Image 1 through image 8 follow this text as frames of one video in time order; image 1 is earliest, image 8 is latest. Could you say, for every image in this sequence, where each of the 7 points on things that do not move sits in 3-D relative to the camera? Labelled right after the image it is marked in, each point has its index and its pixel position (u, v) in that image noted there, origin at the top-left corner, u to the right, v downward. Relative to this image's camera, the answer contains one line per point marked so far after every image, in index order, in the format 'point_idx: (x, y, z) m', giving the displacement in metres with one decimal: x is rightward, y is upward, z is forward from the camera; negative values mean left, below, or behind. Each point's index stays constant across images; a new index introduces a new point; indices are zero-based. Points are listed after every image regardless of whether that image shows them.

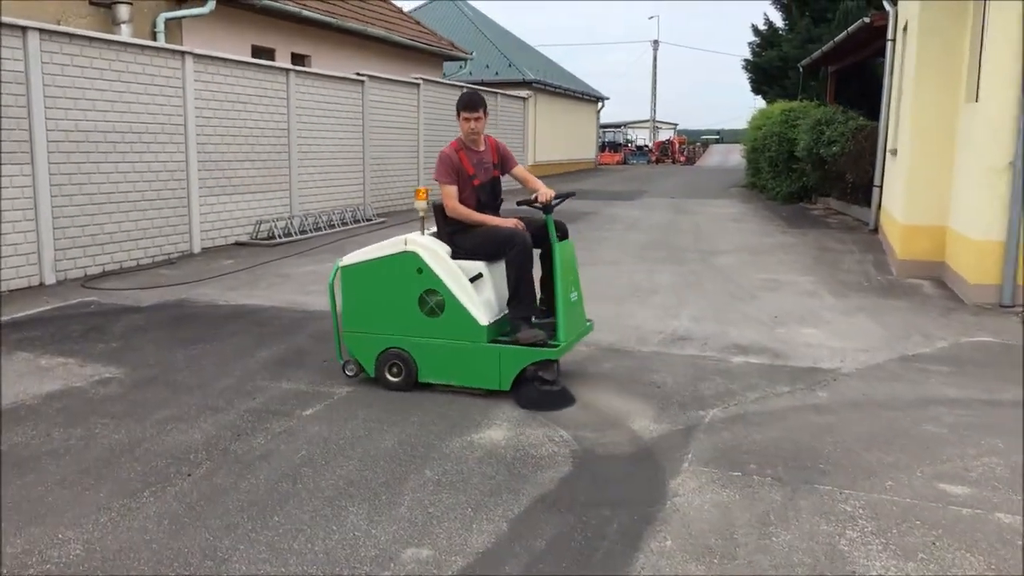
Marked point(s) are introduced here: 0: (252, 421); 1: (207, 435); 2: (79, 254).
0: (-1.4, -0.7, +4.5) m
1: (-1.6, -0.8, +4.3) m
2: (-4.4, +0.3, +8.5) m
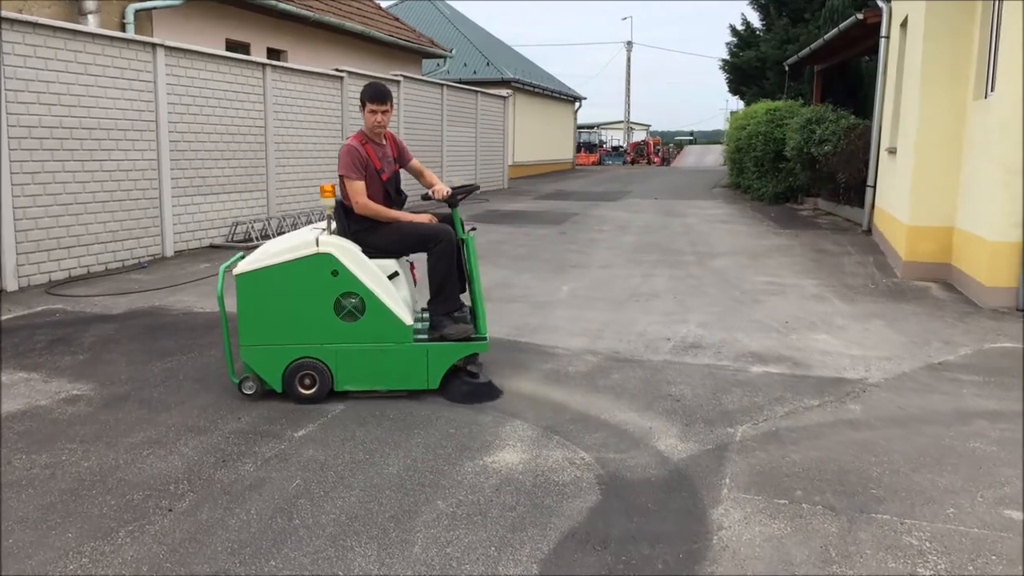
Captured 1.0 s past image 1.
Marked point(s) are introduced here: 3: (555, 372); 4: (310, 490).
0: (-1.3, -0.8, +4.1) m
1: (-1.5, -0.8, +3.9) m
2: (-4.4, +0.3, +8.0) m
3: (+0.3, -0.5, +5.4) m
4: (-0.9, -0.9, +3.6) m
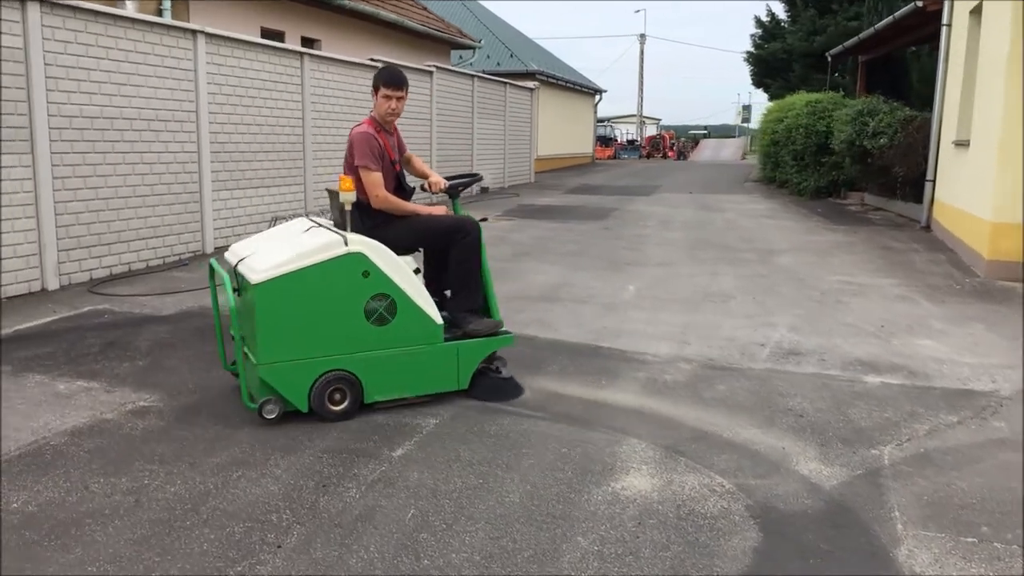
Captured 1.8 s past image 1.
0: (-0.8, -0.8, +3.7) m
1: (-0.9, -0.8, +3.5) m
2: (-3.8, +0.3, +7.6) m
3: (+0.8, -0.5, +5.0) m
4: (-0.3, -0.9, +3.2) m
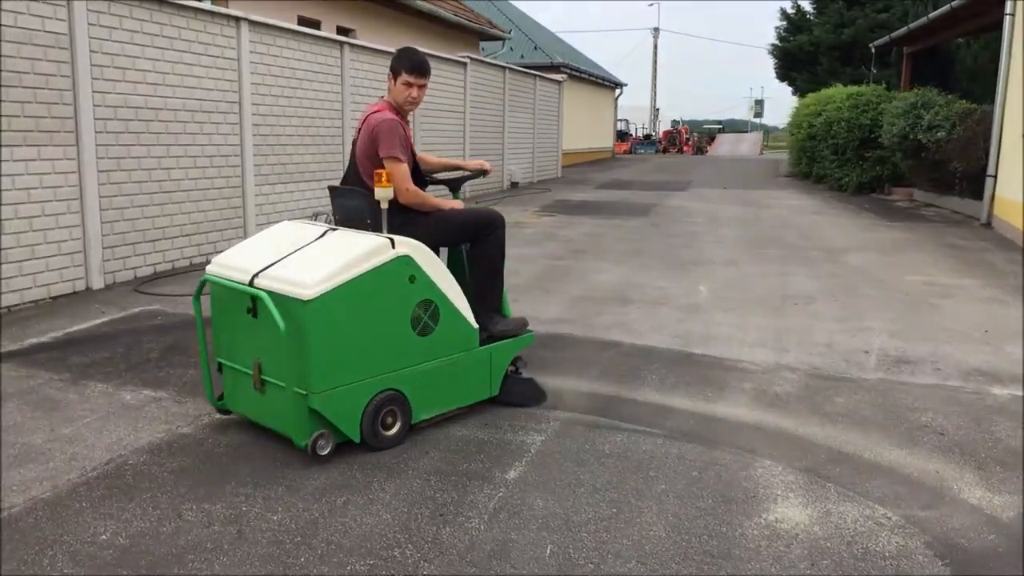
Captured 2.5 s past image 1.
0: (-0.3, -0.8, +3.4) m
1: (-0.4, -0.8, +3.1) m
2: (-3.3, +0.3, +7.2) m
3: (+1.4, -0.6, +4.6) m
4: (+0.2, -0.9, +2.8) m
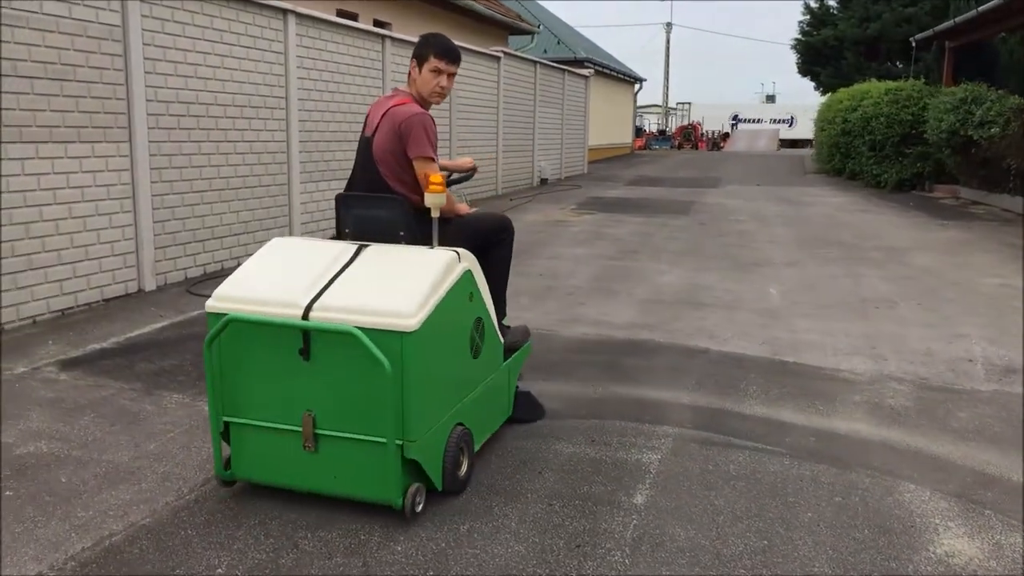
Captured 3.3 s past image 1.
0: (+0.2, -0.8, +3.1) m
1: (+0.1, -0.9, +2.9) m
2: (-2.8, +0.3, +7.0) m
3: (+1.9, -0.6, +4.3) m
4: (+0.7, -1.0, +2.6) m
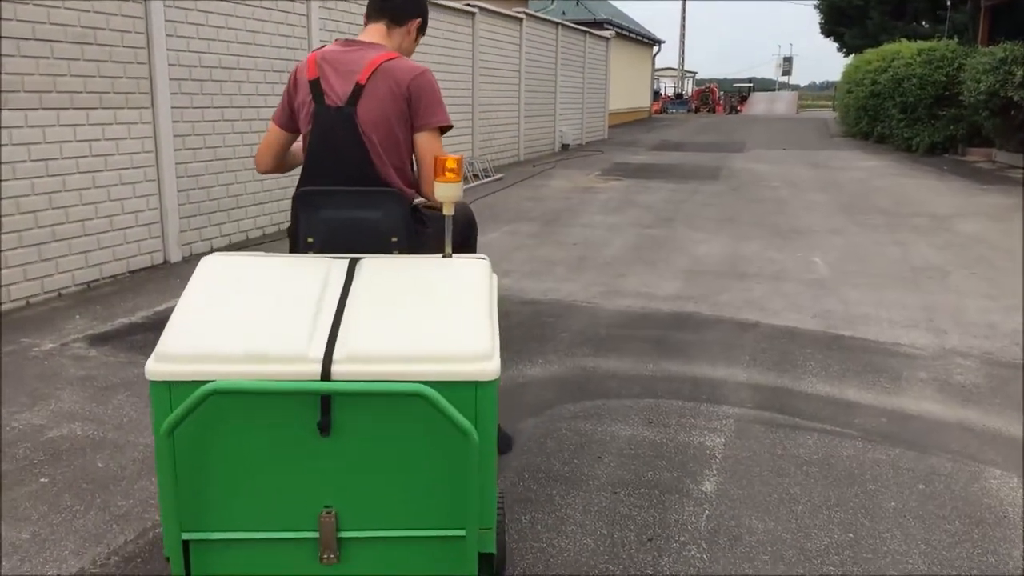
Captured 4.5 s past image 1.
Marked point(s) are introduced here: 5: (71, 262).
0: (+0.5, -0.8, +2.9) m
1: (+0.3, -0.8, +2.7) m
2: (-2.5, +0.5, +6.8) m
3: (+2.1, -0.5, +4.1) m
4: (+0.9, -0.9, +2.4) m
5: (-2.9, +0.2, +5.6) m
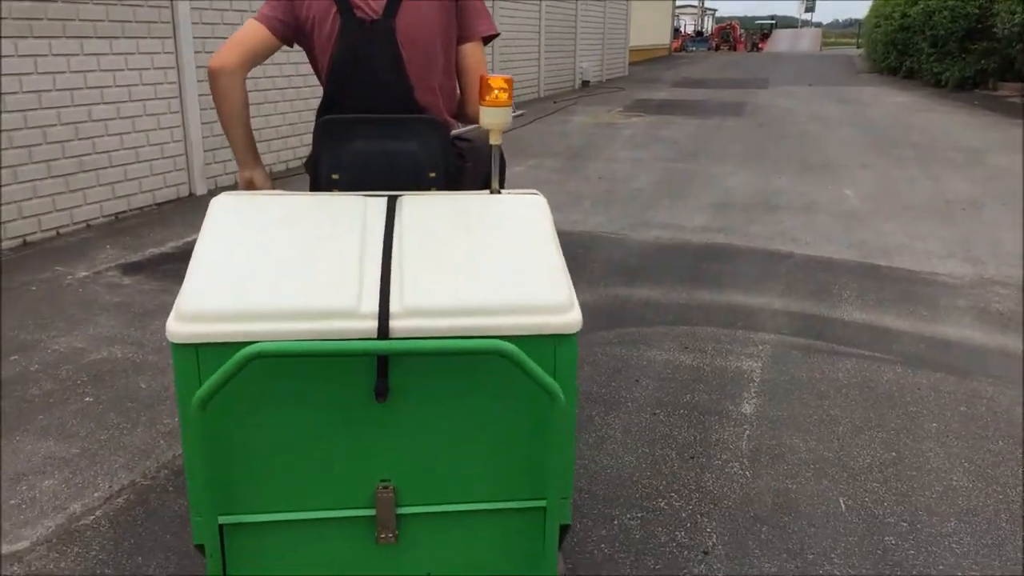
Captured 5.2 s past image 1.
0: (+0.6, -0.5, +2.9) m
1: (+0.4, -0.5, +2.7) m
2: (-2.3, +1.1, +6.8) m
3: (+2.3, -0.1, +4.1) m
4: (+1.0, -0.6, +2.4) m
5: (-2.7, +0.6, +5.6) m
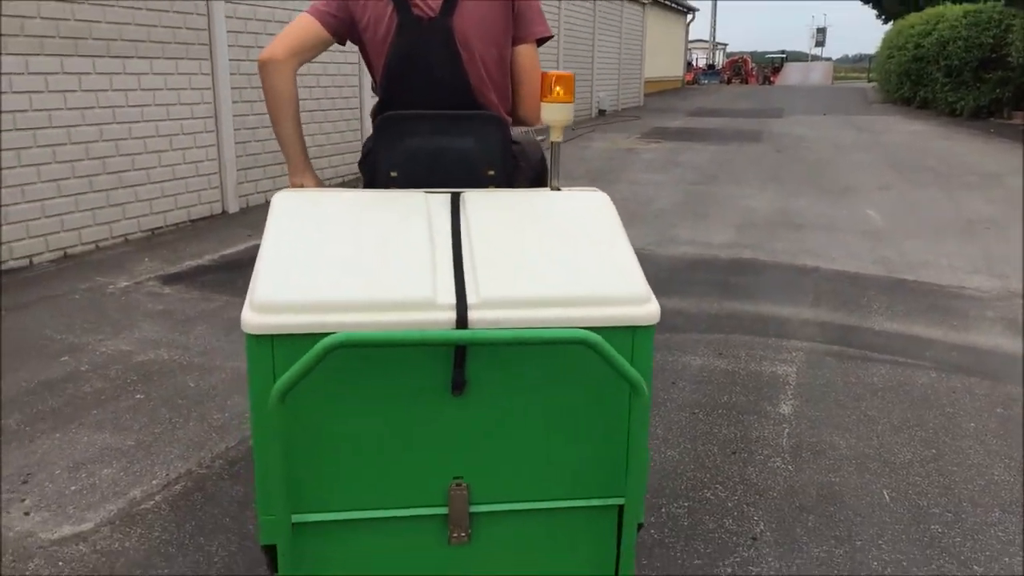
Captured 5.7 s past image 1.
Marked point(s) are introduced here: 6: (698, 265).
0: (+0.7, -0.5, +3.0) m
1: (+0.6, -0.5, +2.8) m
2: (-2.1, +0.9, +6.9) m
3: (+2.4, -0.2, +4.1) m
4: (+1.2, -0.6, +2.4) m
5: (-2.6, +0.5, +5.7) m
6: (+1.1, +0.1, +5.2) m
